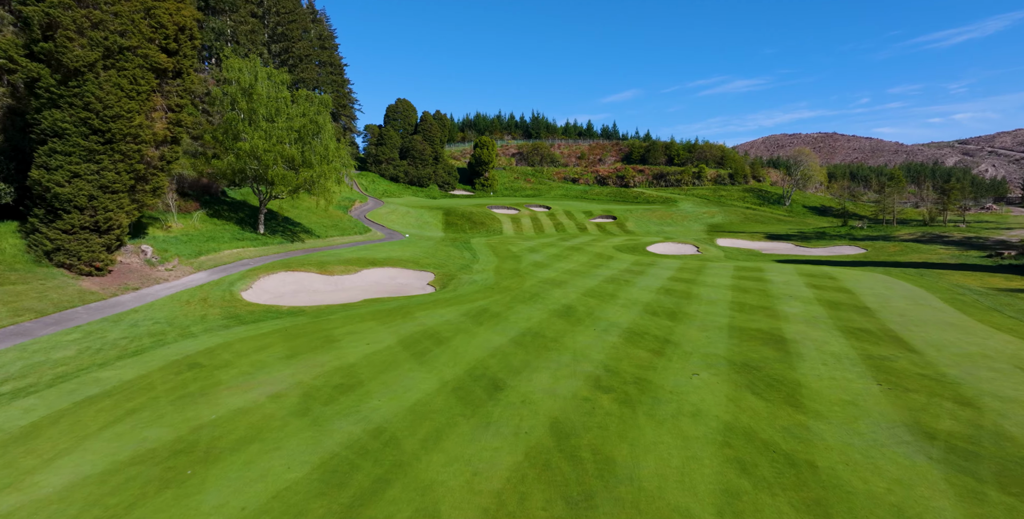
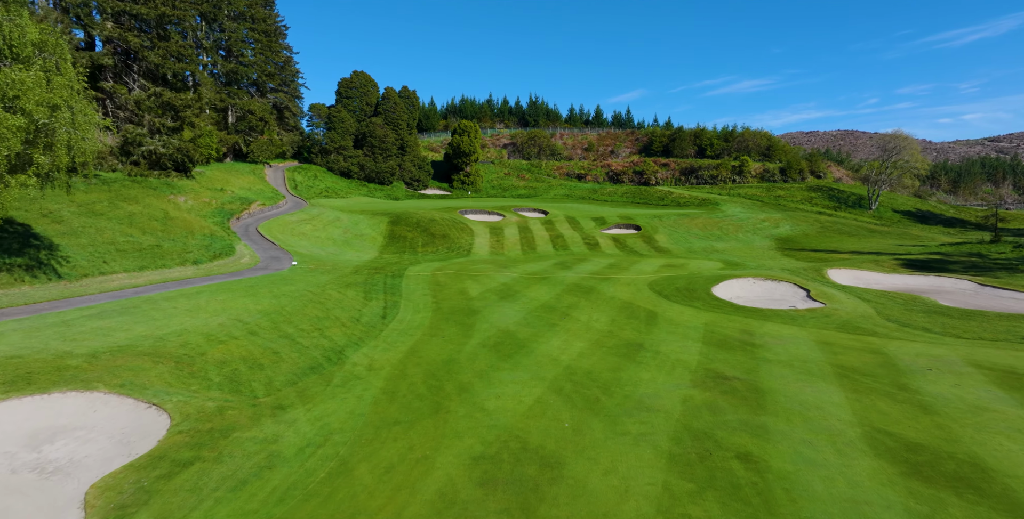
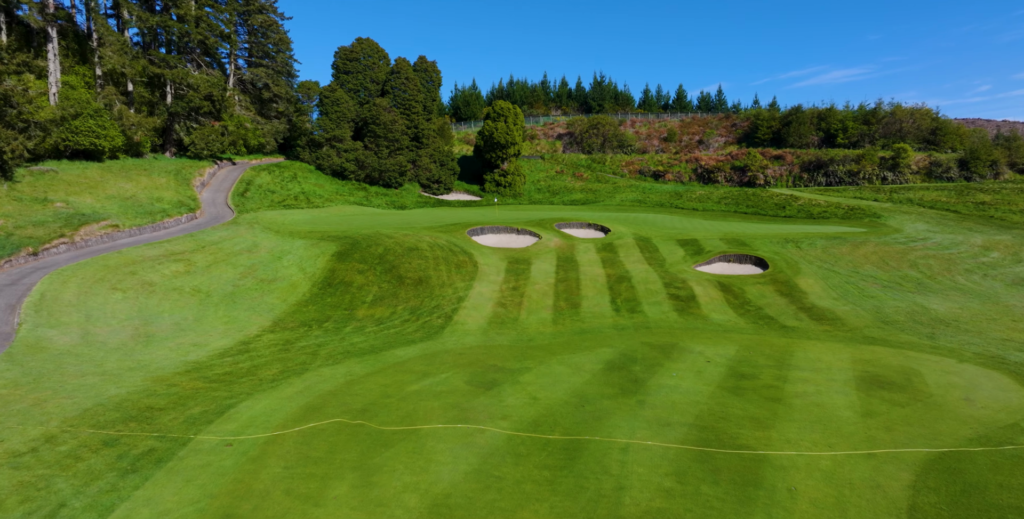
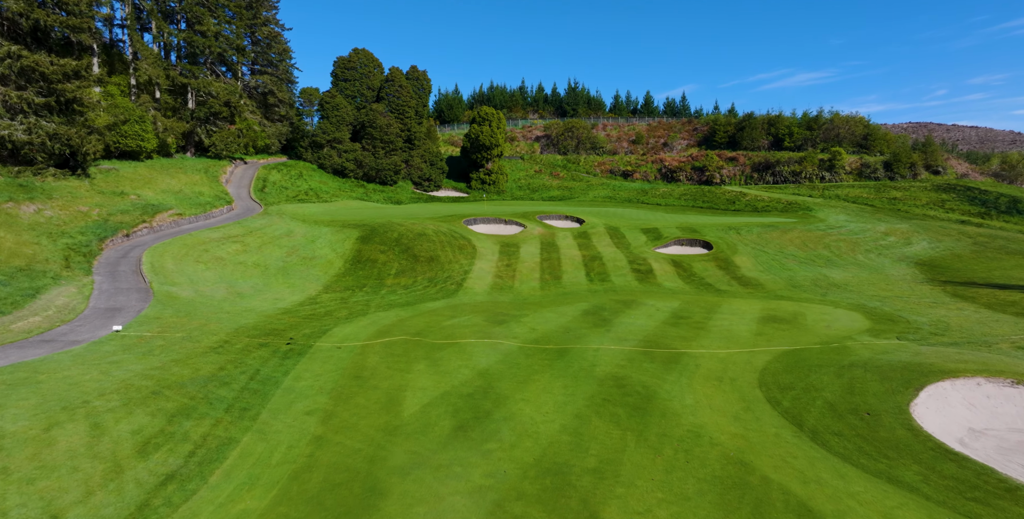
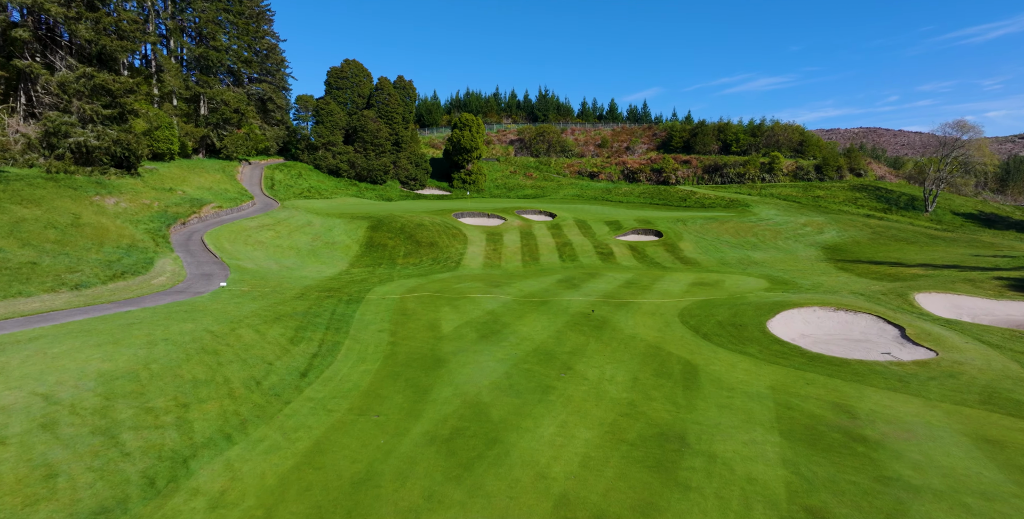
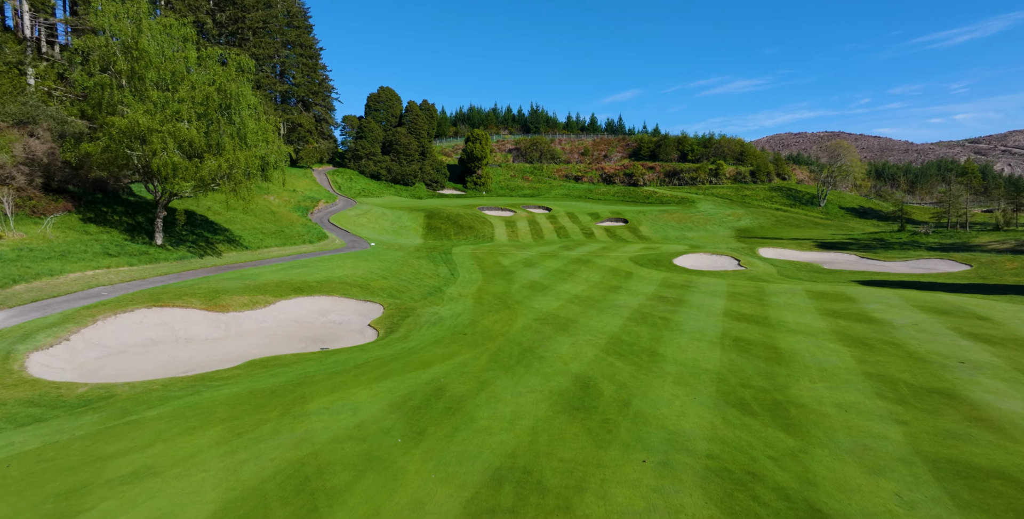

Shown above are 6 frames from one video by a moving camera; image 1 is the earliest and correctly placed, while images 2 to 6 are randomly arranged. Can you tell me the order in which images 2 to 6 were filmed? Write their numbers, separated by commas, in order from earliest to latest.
6, 2, 5, 4, 3
